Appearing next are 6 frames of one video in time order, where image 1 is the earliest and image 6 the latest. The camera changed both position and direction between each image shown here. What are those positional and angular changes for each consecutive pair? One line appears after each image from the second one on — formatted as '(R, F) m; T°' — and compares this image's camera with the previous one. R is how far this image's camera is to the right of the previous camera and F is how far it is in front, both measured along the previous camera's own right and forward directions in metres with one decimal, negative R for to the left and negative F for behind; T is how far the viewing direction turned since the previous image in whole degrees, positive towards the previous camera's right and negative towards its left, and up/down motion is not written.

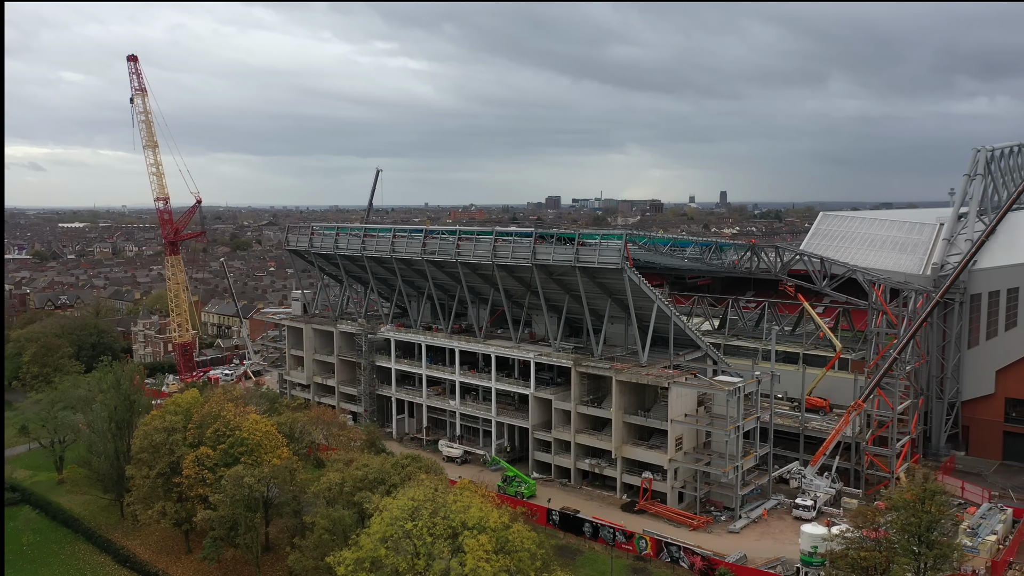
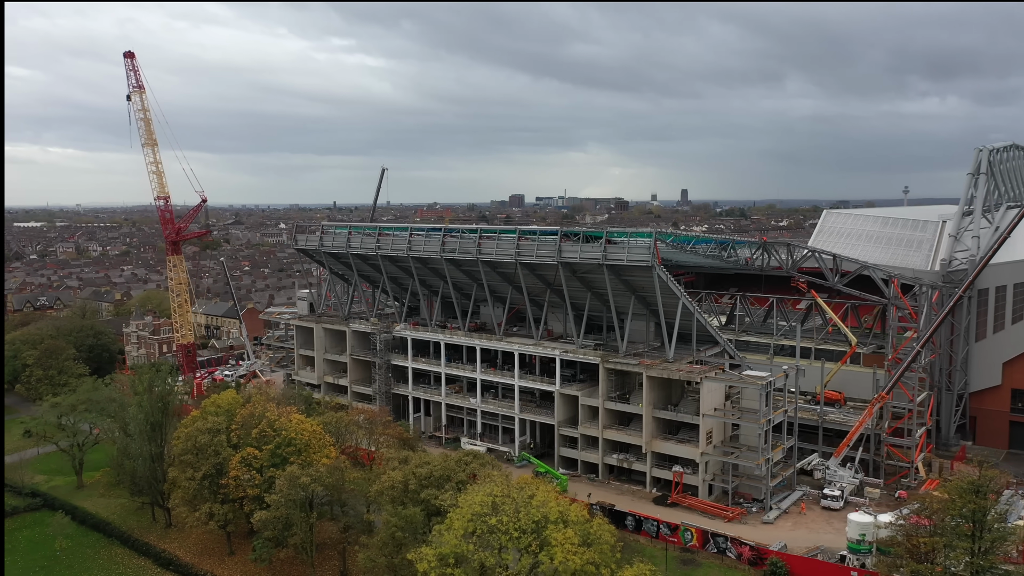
(-3.1, -0.2) m; +3°
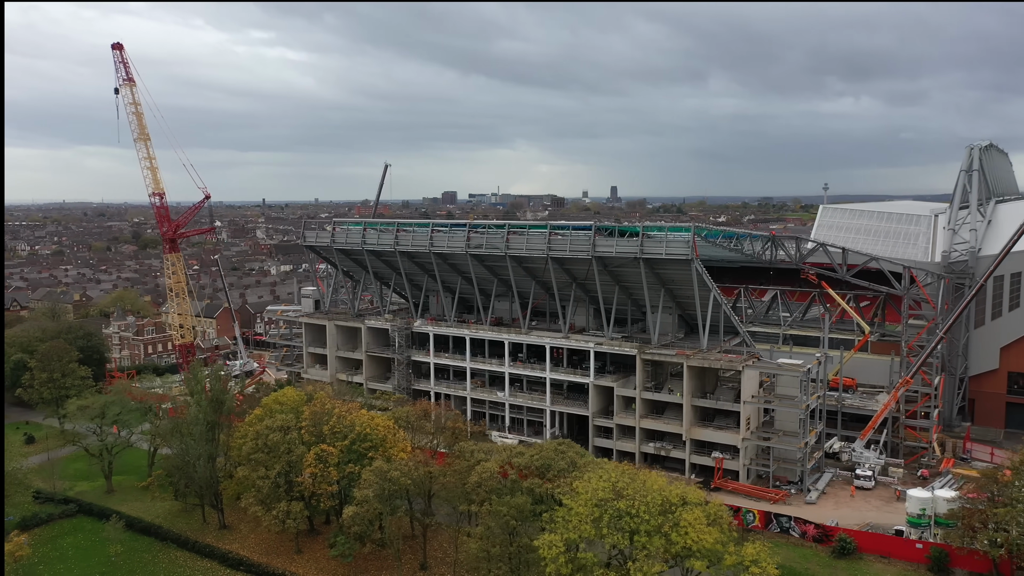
(-5.3, -0.4) m; +5°
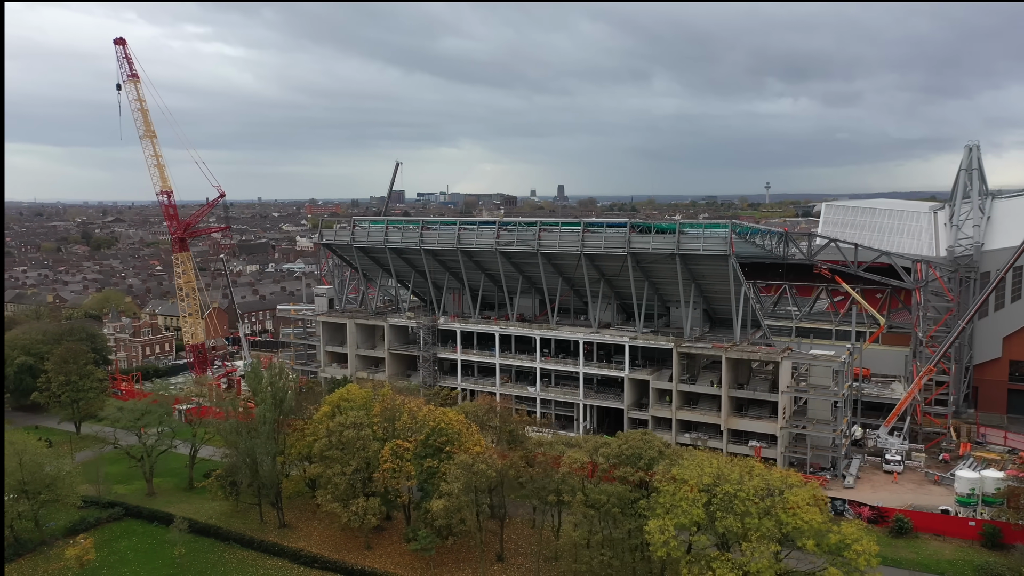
(-4.7, -0.5) m; +4°
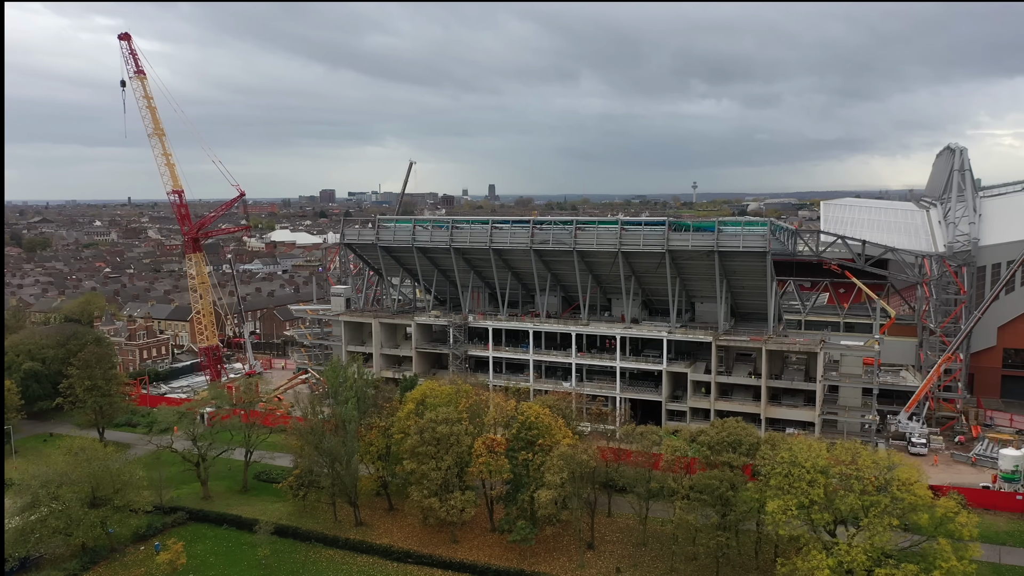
(-6.0, -0.6) m; +5°
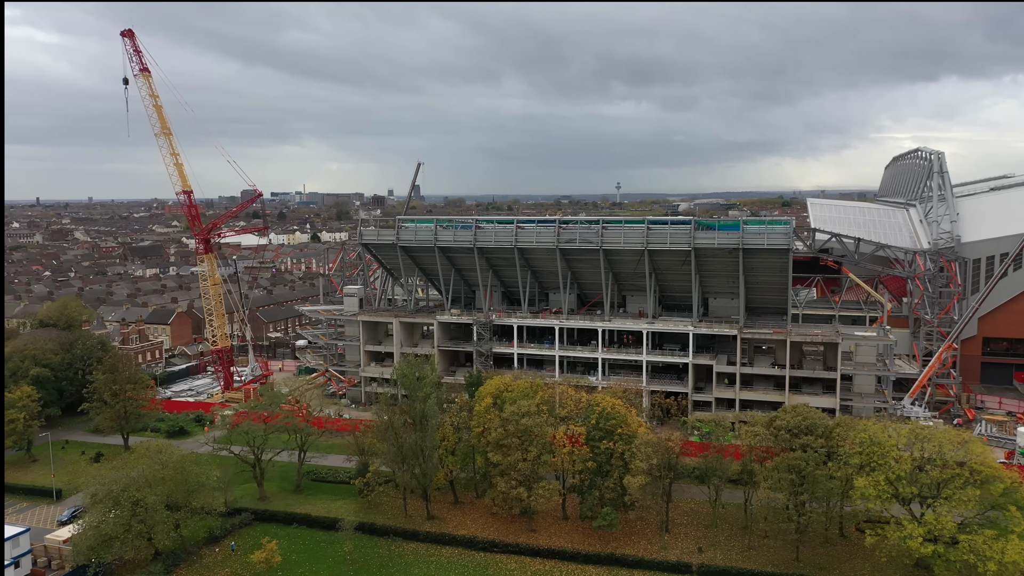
(-6.1, -0.9) m; +5°
